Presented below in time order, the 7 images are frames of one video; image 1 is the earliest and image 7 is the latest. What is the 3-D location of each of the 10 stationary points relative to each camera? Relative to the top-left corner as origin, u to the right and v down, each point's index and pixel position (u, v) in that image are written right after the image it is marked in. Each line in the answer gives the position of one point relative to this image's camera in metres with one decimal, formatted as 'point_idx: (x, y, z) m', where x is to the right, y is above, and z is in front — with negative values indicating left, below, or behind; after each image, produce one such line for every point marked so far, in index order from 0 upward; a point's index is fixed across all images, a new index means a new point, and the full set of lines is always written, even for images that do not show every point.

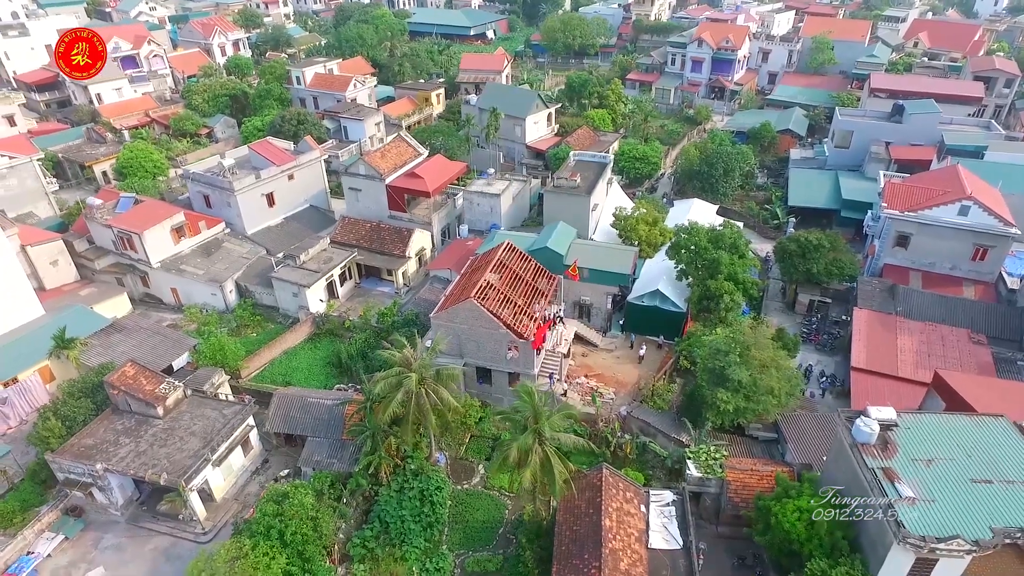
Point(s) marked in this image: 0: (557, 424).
0: (+1.3, -4.2, +17.9) m
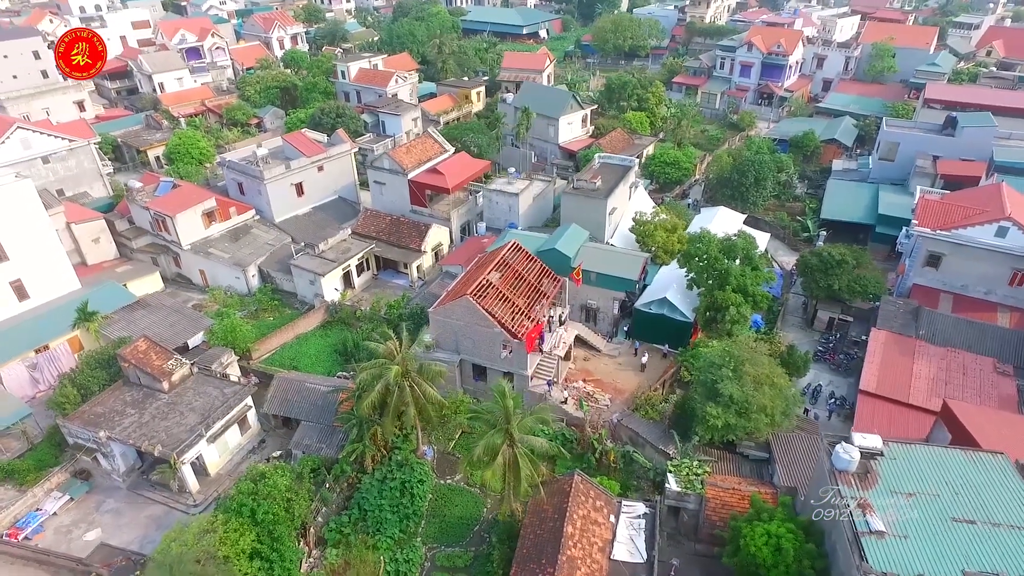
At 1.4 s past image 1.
0: (+0.5, -4.3, +17.7) m
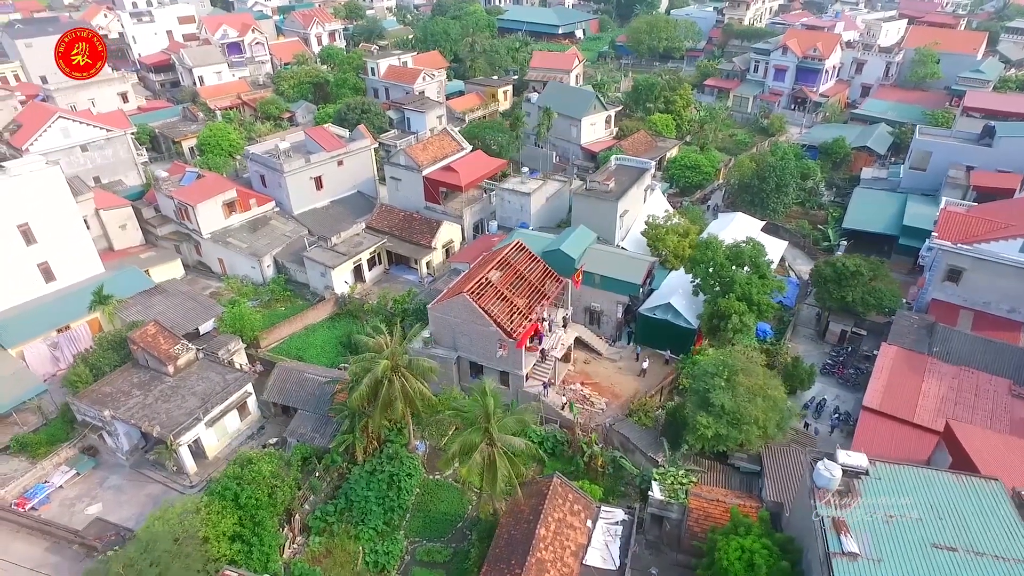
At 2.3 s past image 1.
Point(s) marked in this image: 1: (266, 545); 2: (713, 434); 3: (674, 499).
0: (-0.1, -4.2, +17.7) m
1: (-7.3, -7.7, +17.3) m
2: (+6.7, -4.9, +19.4) m
3: (+5.1, -6.6, +18.1) m
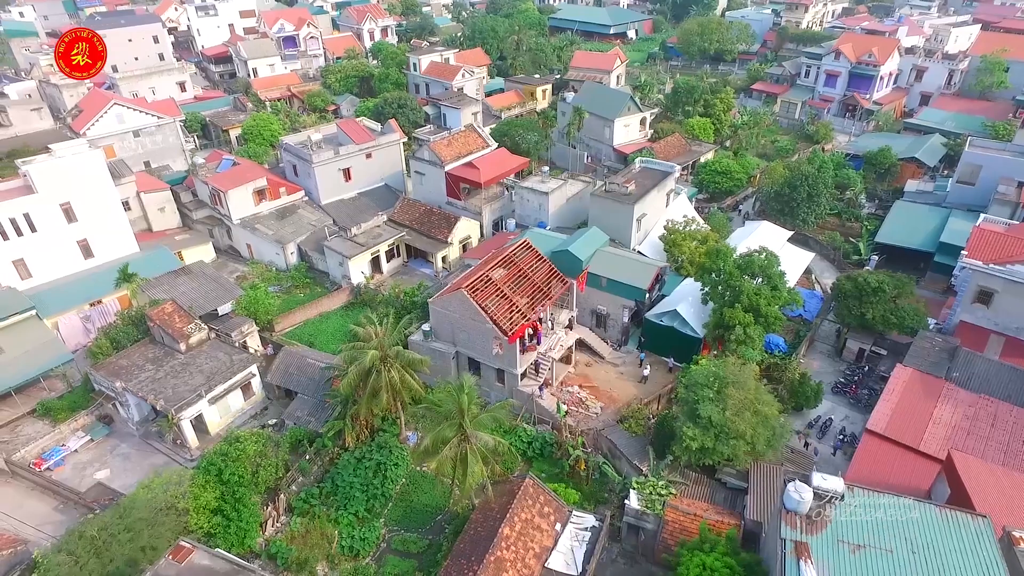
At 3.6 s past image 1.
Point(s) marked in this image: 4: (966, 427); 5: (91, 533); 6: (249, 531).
0: (-0.9, -4.1, +17.7) m
1: (-8.2, -7.2, +17.9) m
2: (+6.1, -5.2, +18.9) m
3: (+4.2, -6.8, +17.8) m
4: (+15.7, -4.8, +20.0) m
5: (-11.5, -6.6, +15.5) m
6: (-8.2, -7.6, +18.0) m
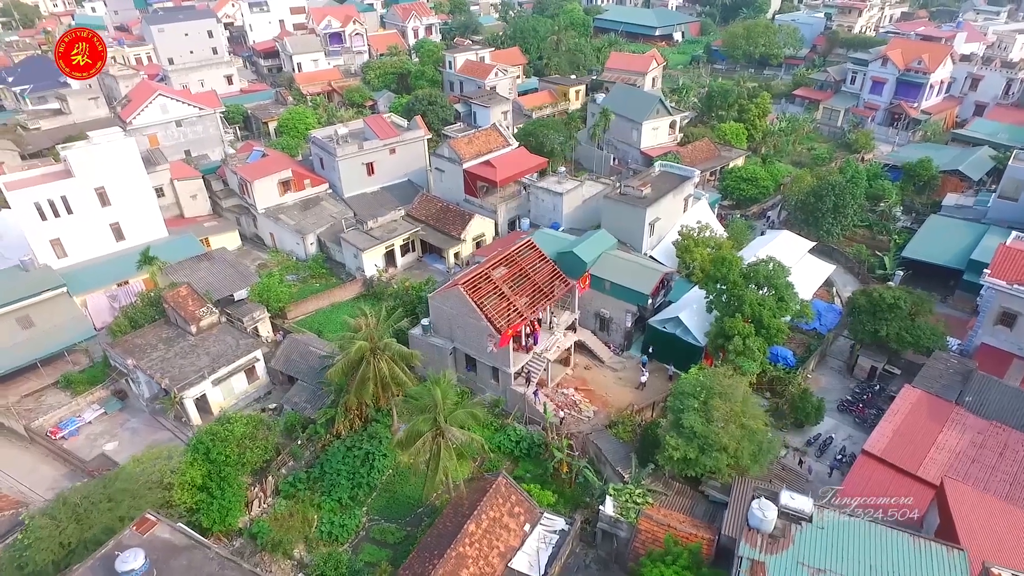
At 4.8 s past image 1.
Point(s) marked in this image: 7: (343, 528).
0: (-1.6, -4.0, +17.8) m
1: (-9.0, -6.8, +18.5) m
2: (+5.3, -5.4, +18.5) m
3: (+3.4, -6.9, +17.5) m
4: (+15.0, -5.5, +19.0) m
5: (-12.5, -6.0, +16.3) m
6: (-9.0, -7.1, +18.6) m
7: (-5.7, -8.1, +19.6) m
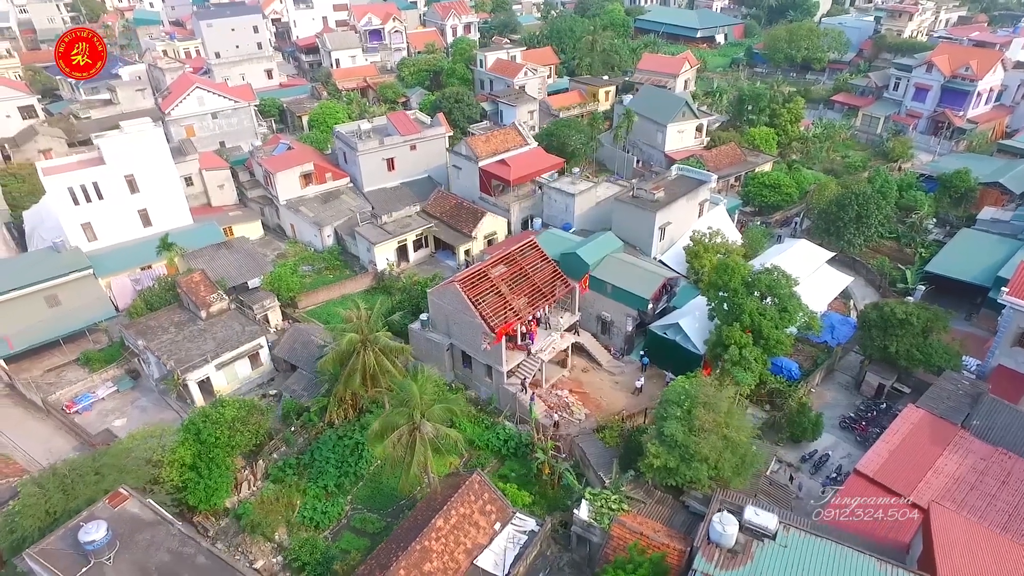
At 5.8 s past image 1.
0: (-2.3, -3.9, +17.9) m
1: (-9.8, -6.3, +19.1) m
2: (+4.6, -5.6, +18.2) m
3: (+2.5, -7.0, +17.4) m
4: (+14.3, -6.0, +18.1) m
5: (-13.3, -5.5, +17.2) m
6: (-9.8, -6.7, +19.2) m
7: (-6.5, -7.8, +20.0) m
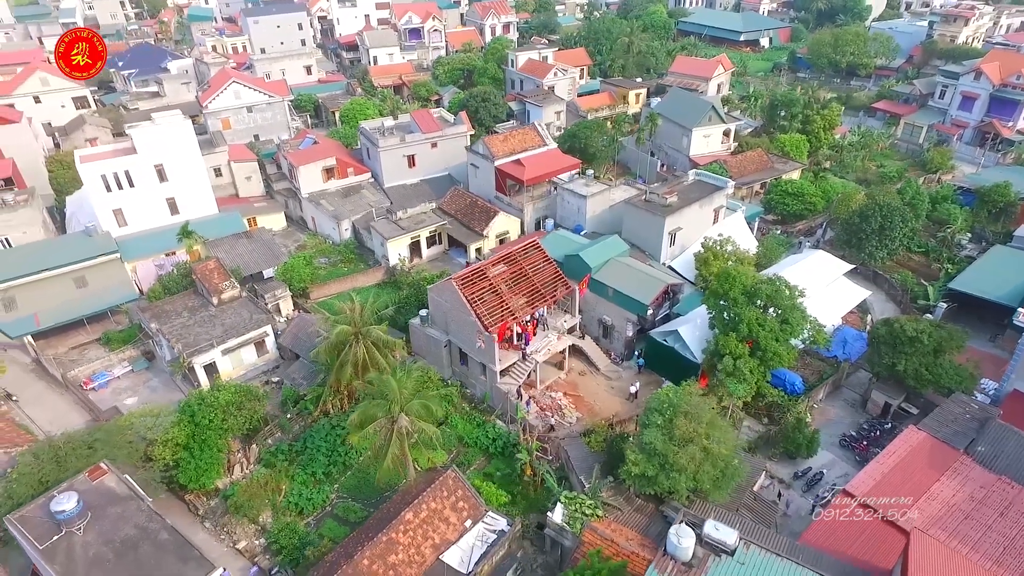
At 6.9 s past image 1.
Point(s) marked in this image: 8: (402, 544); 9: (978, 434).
0: (-3.0, -3.8, +18.2) m
1: (-10.5, -5.9, +19.8) m
2: (+3.9, -5.7, +18.0) m
3: (+1.7, -7.1, +17.3) m
4: (+13.5, -6.6, +17.3) m
5: (-14.0, -4.9, +18.1) m
6: (-10.4, -6.3, +19.9) m
7: (-7.1, -7.6, +20.5) m
8: (-3.0, -7.1, +16.0) m
9: (+16.0, -5.0, +19.7) m
